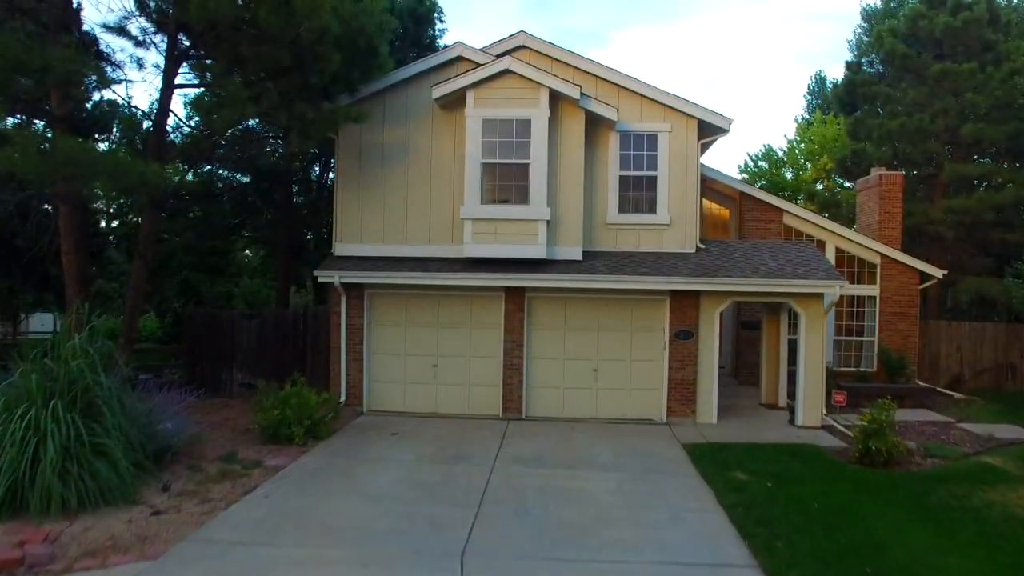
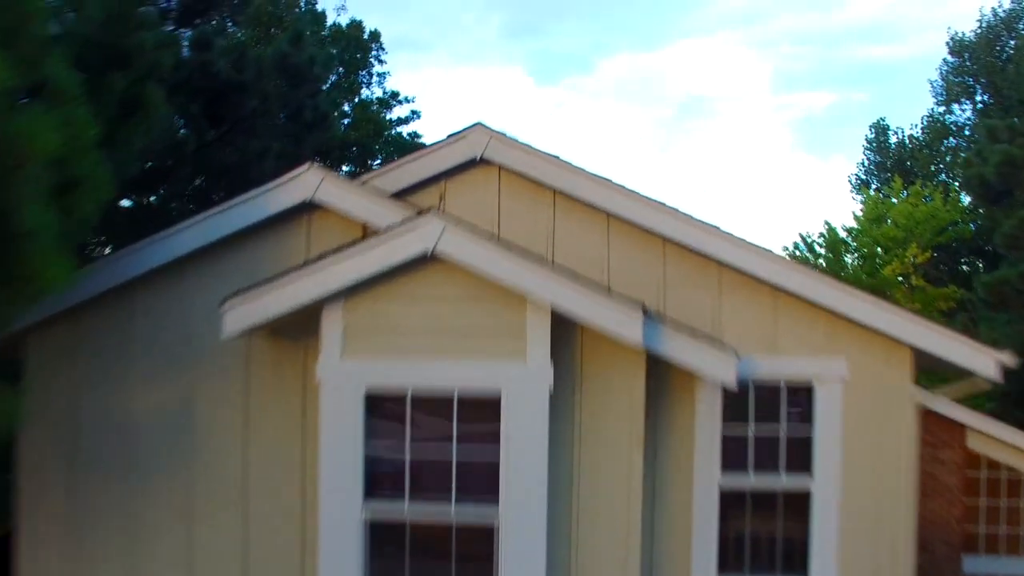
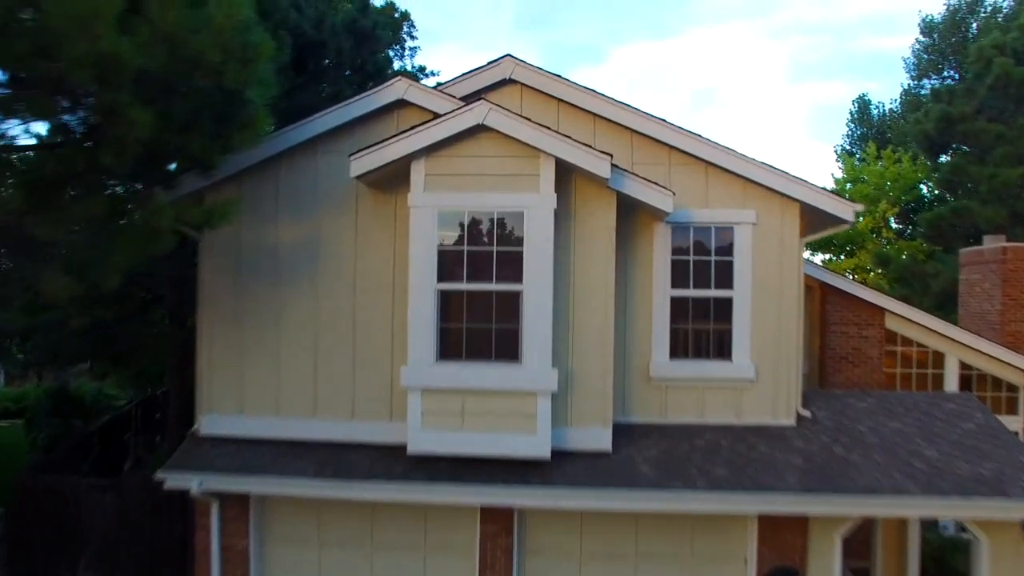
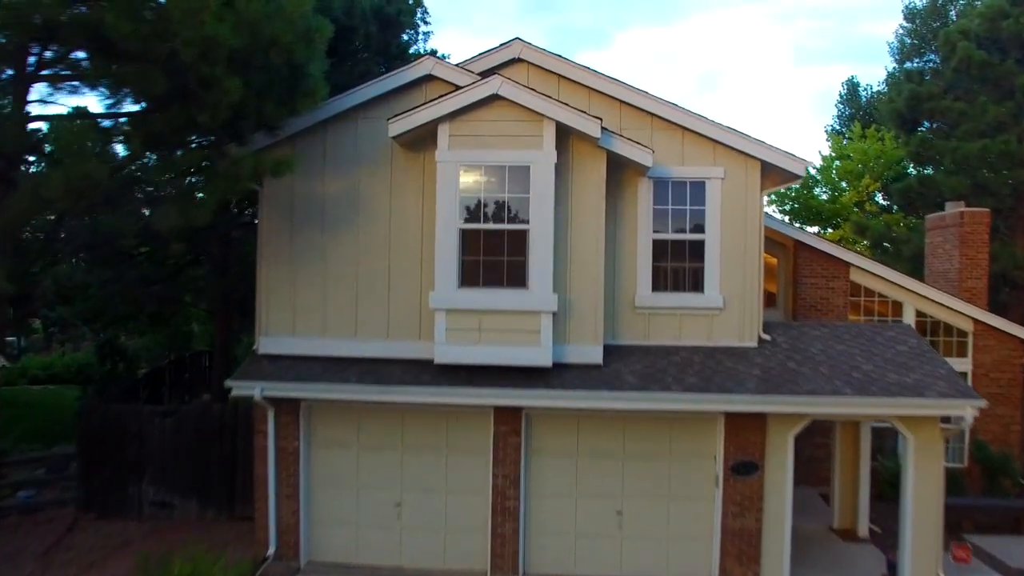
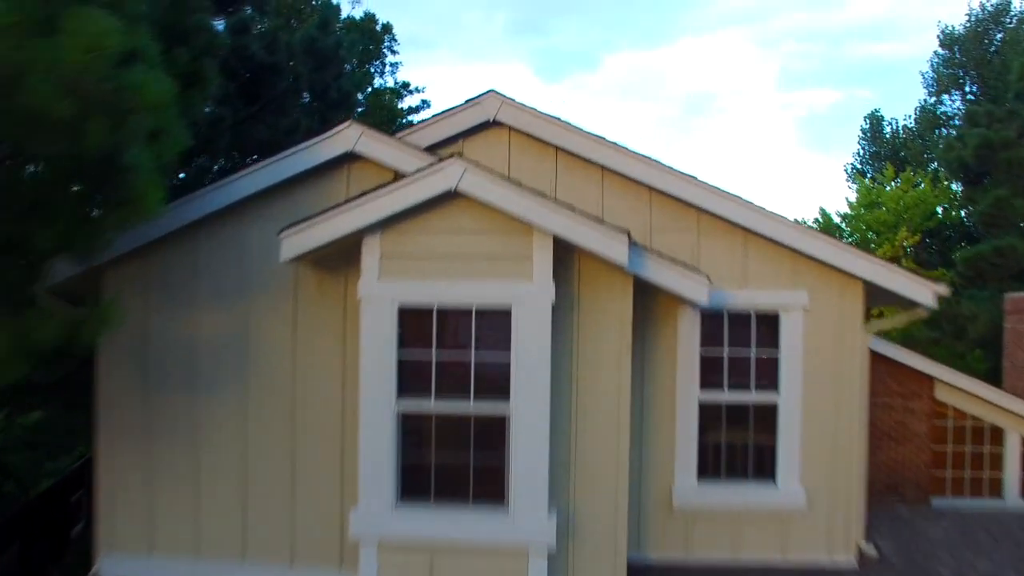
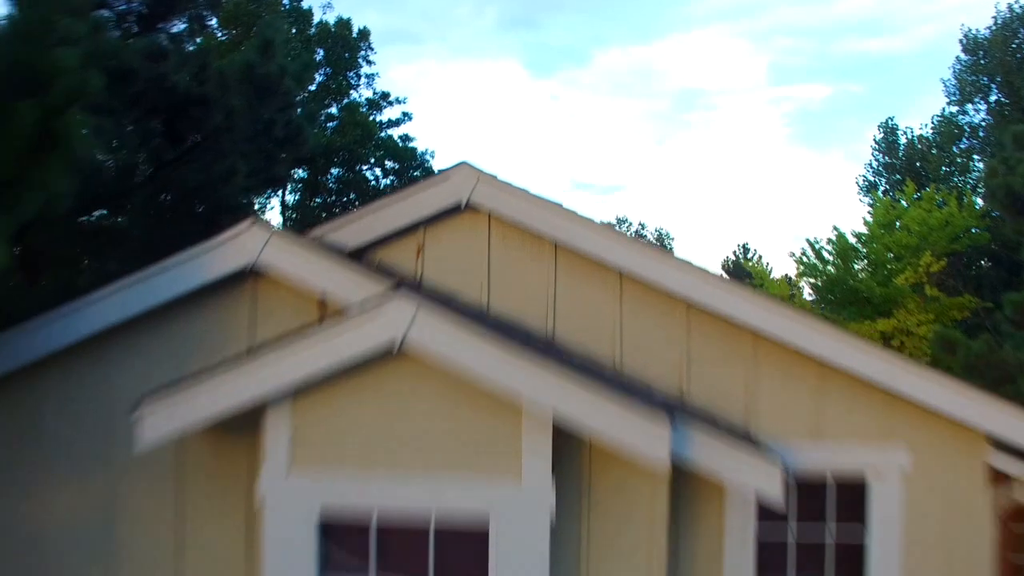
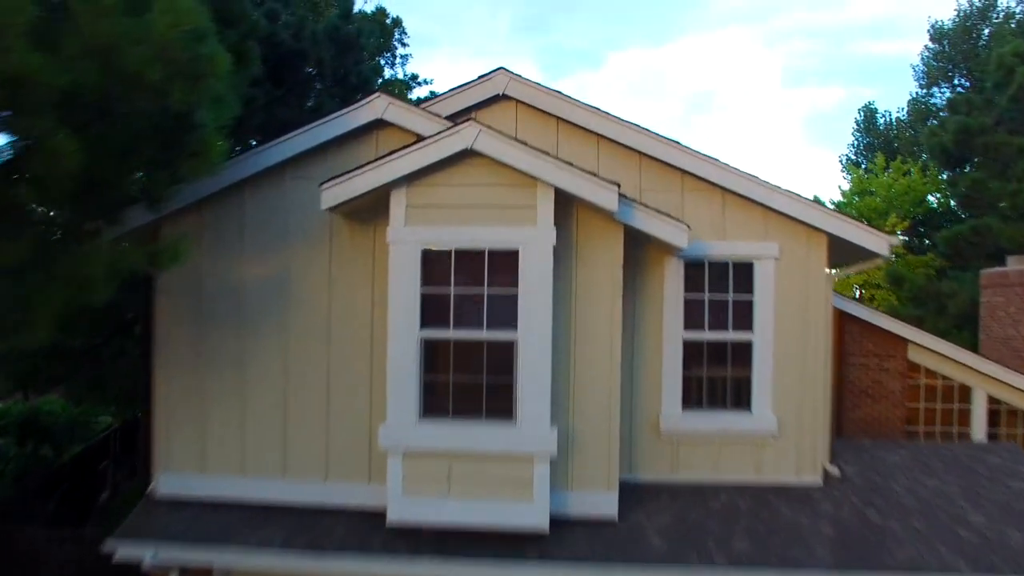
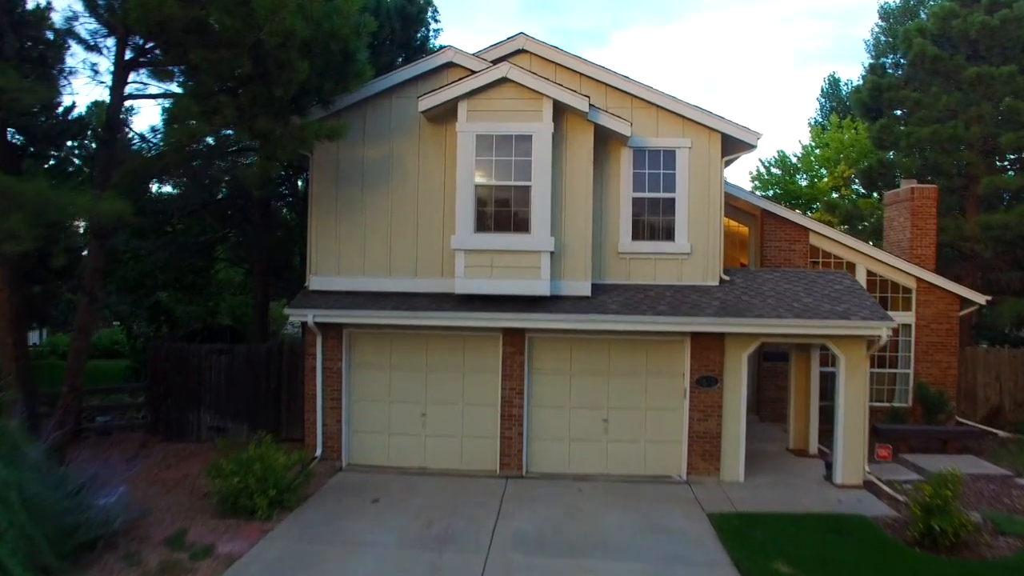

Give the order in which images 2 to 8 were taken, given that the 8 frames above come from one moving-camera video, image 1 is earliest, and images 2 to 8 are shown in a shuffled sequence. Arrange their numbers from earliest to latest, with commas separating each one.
8, 4, 3, 7, 5, 2, 6
